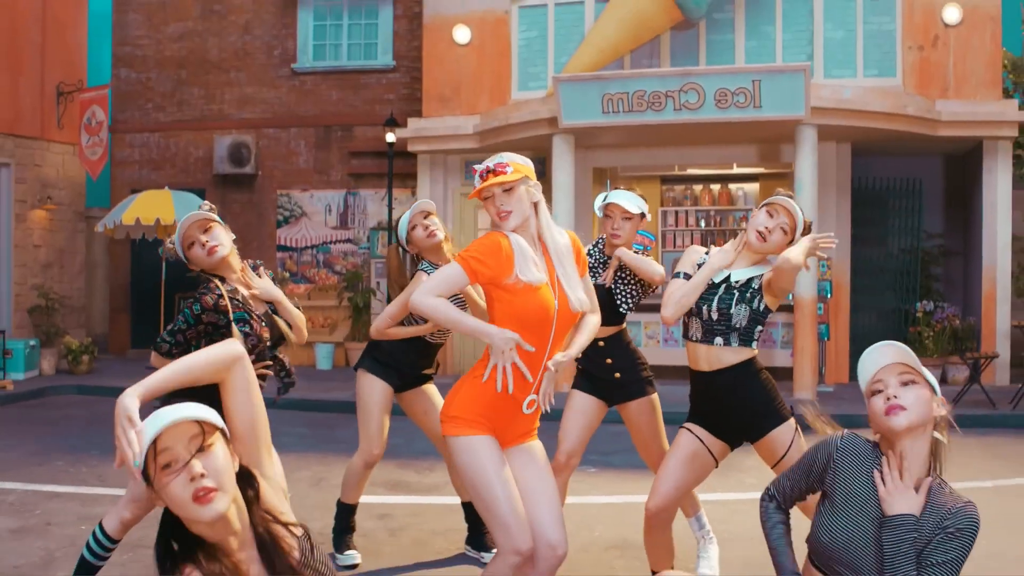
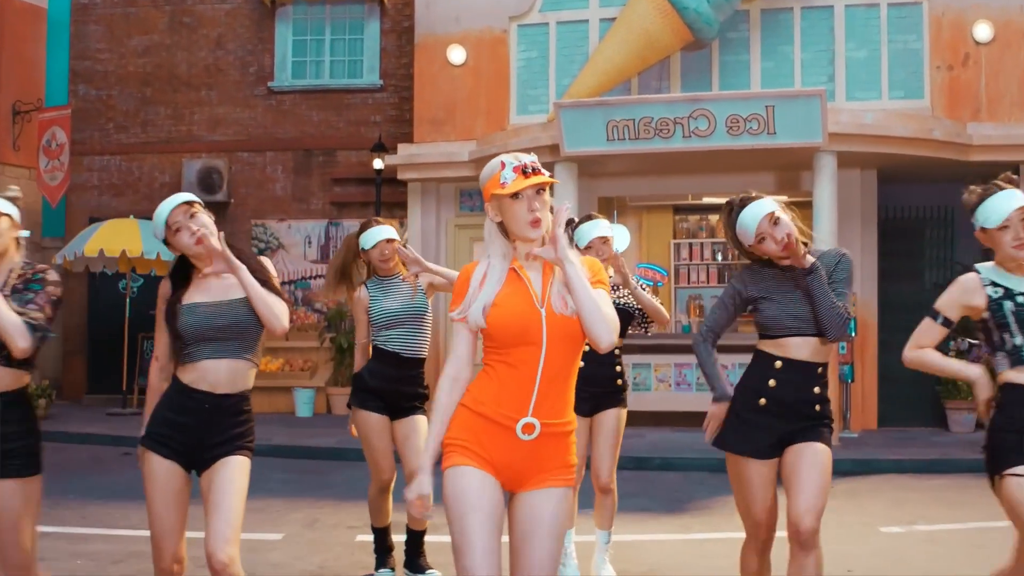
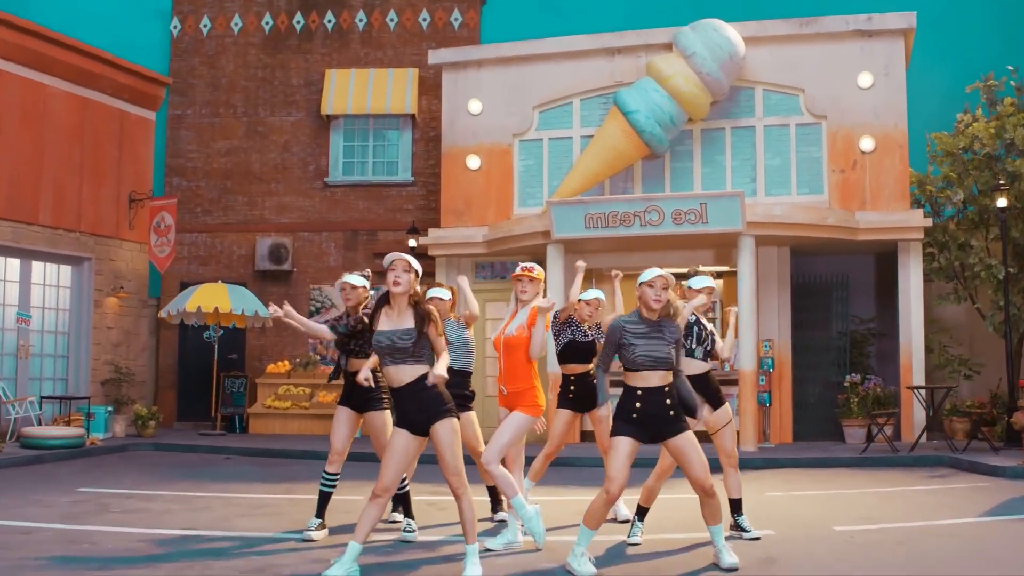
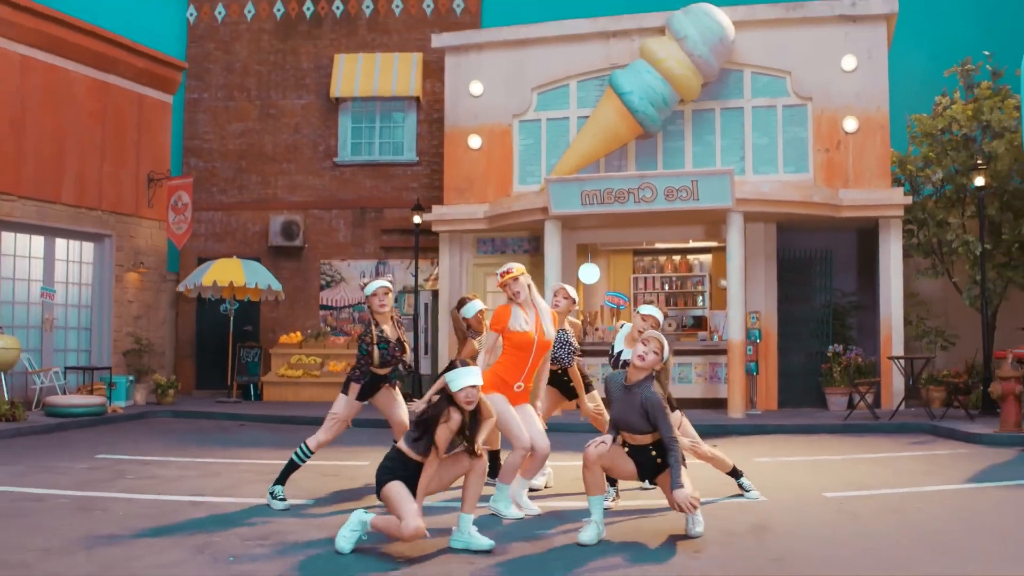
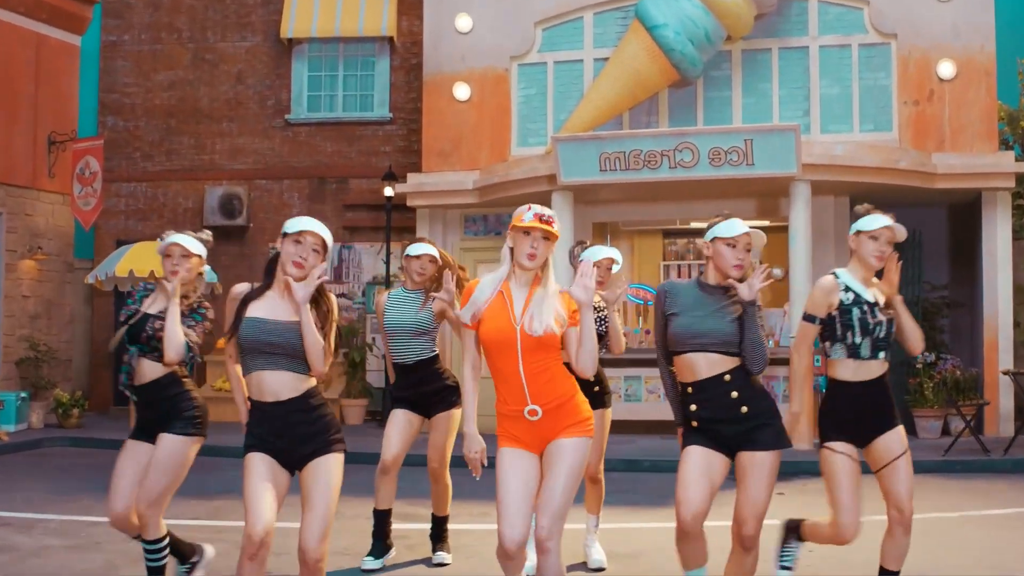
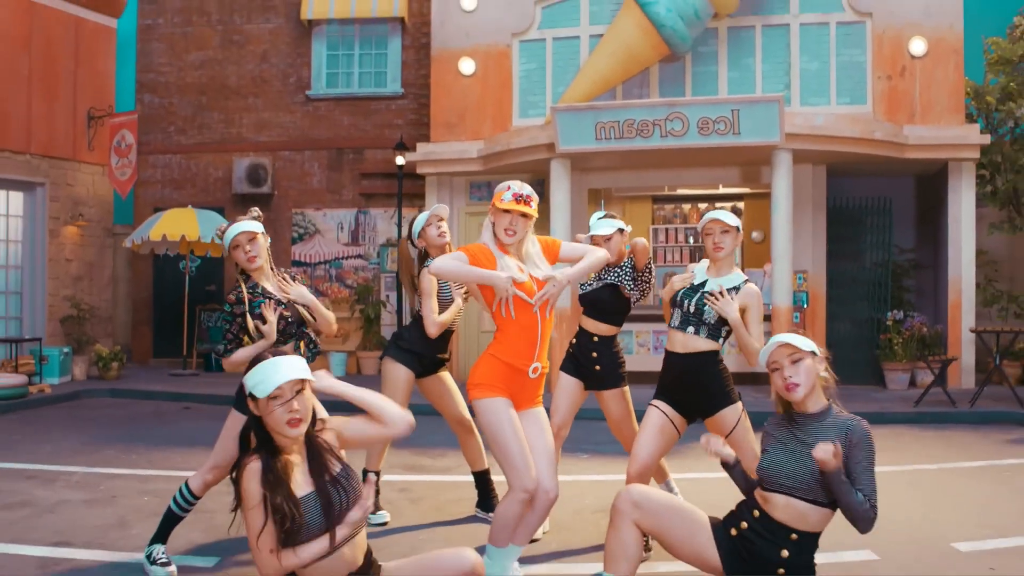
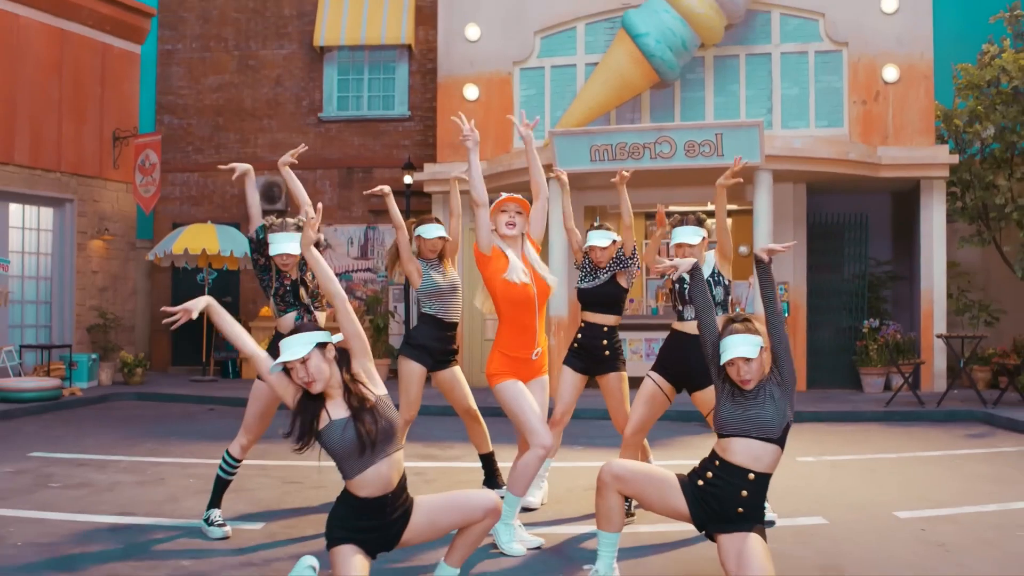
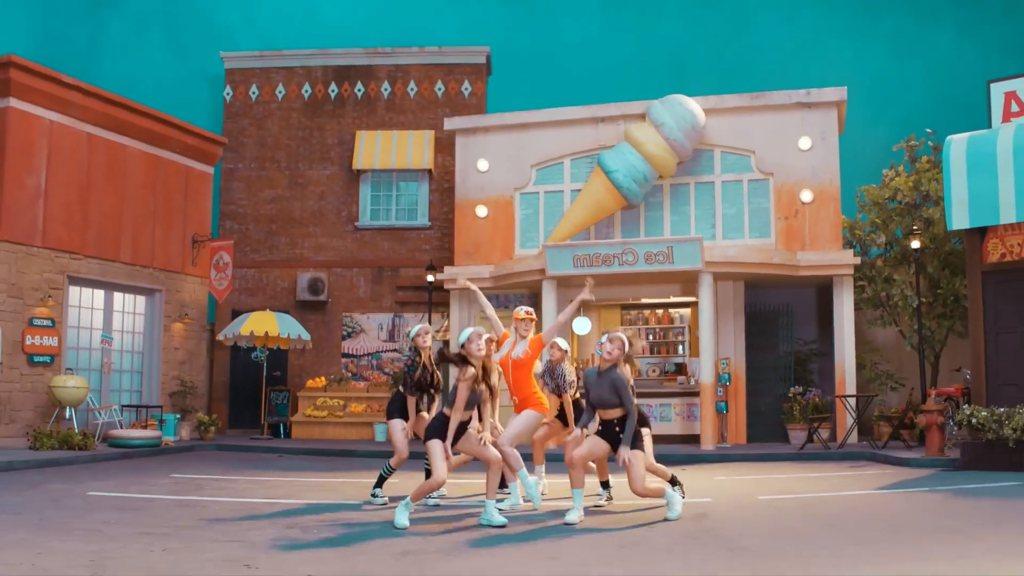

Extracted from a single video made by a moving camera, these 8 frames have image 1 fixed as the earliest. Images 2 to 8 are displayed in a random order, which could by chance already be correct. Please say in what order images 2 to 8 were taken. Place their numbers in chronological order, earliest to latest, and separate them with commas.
6, 7, 4, 8, 3, 5, 2
